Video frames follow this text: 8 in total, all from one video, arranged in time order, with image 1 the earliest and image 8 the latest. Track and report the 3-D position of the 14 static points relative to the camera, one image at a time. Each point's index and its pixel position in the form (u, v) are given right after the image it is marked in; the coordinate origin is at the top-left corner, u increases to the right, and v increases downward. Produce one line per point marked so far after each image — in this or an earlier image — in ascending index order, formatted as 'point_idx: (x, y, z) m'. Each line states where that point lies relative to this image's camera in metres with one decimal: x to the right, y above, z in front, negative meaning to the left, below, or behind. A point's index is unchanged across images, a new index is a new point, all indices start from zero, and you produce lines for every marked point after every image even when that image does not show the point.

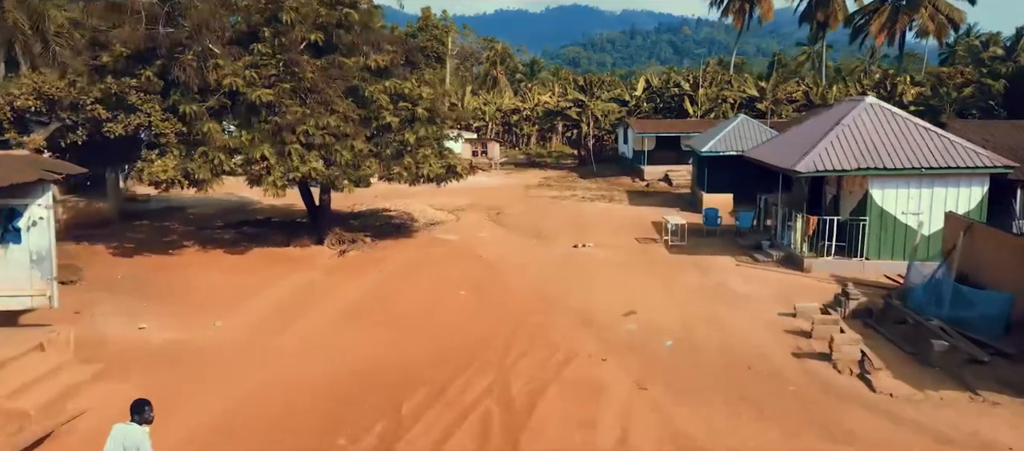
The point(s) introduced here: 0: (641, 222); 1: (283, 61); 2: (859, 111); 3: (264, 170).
0: (+2.7, 0.0, +17.2) m
1: (-3.5, +2.5, +12.3) m
2: (+5.3, +1.7, +12.3) m
3: (-3.7, +0.8, +11.8) m
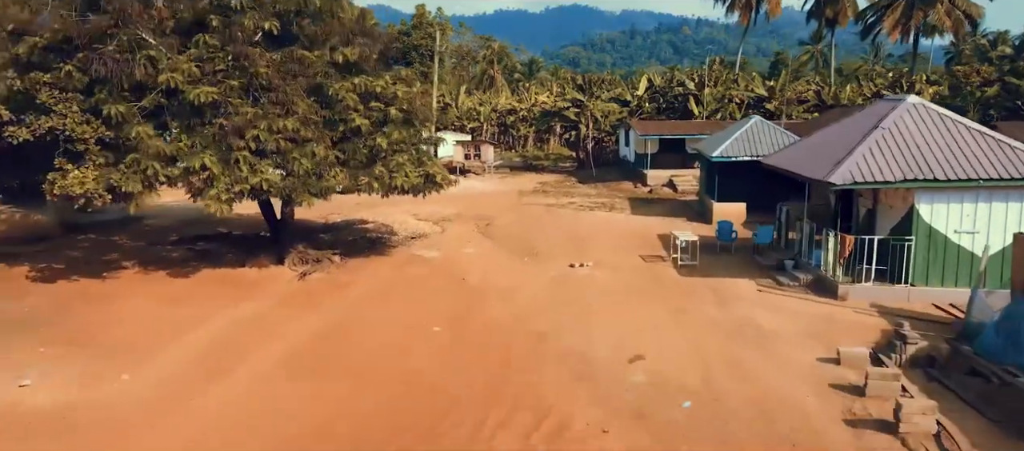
0: (+2.5, -0.2, +15.5) m
1: (-3.6, +2.2, +10.6) m
2: (+5.1, +1.5, +10.6) m
3: (-3.8, +0.5, +10.1) m
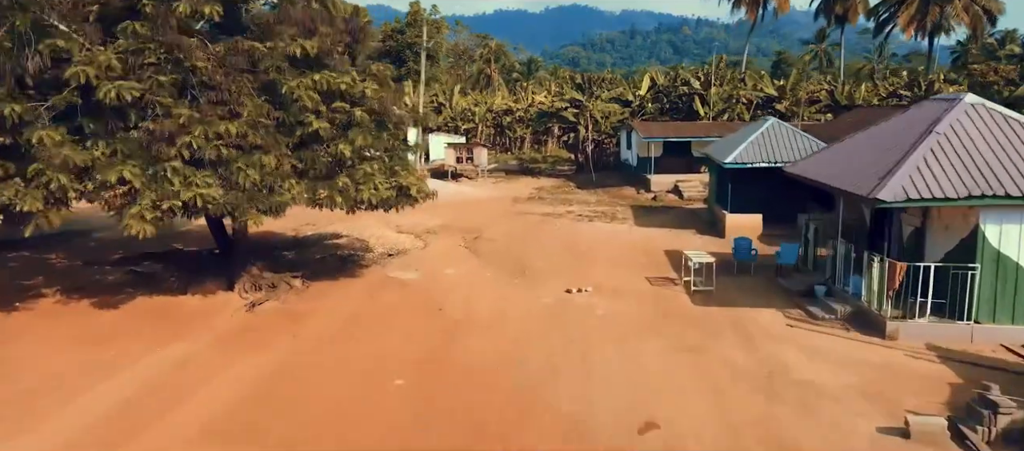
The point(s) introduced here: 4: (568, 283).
0: (+2.4, -0.5, +13.9) m
1: (-3.8, +2.0, +8.9) m
2: (+4.9, +1.2, +9.0) m
3: (-4.0, +0.3, +8.4) m
4: (+0.8, -0.8, +11.6) m
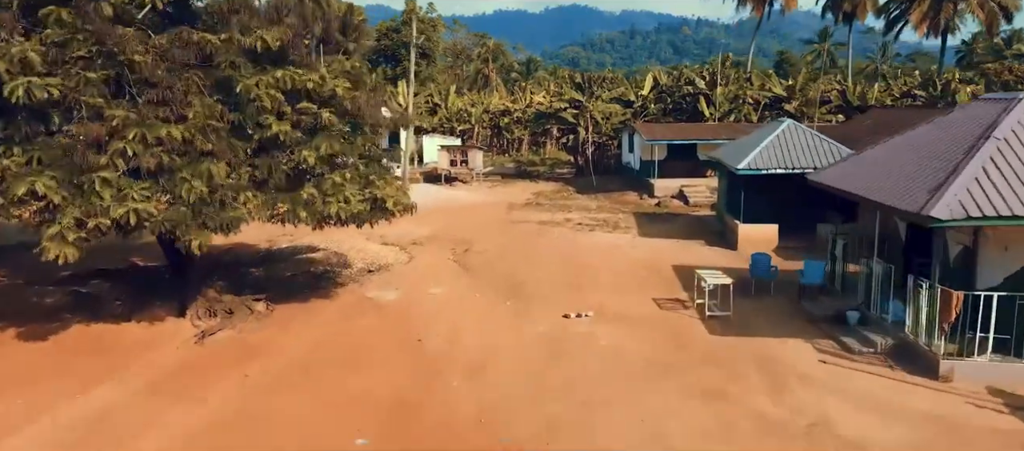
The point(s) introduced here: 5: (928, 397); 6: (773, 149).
0: (+2.3, -0.7, +12.6) m
1: (-3.9, +1.8, +7.6) m
2: (+4.8, +1.0, +7.7) m
3: (-4.1, +0.1, +7.2) m
4: (+0.7, -1.0, +10.3) m
5: (+3.6, -1.5, +6.9) m
6: (+4.6, +1.3, +14.2) m
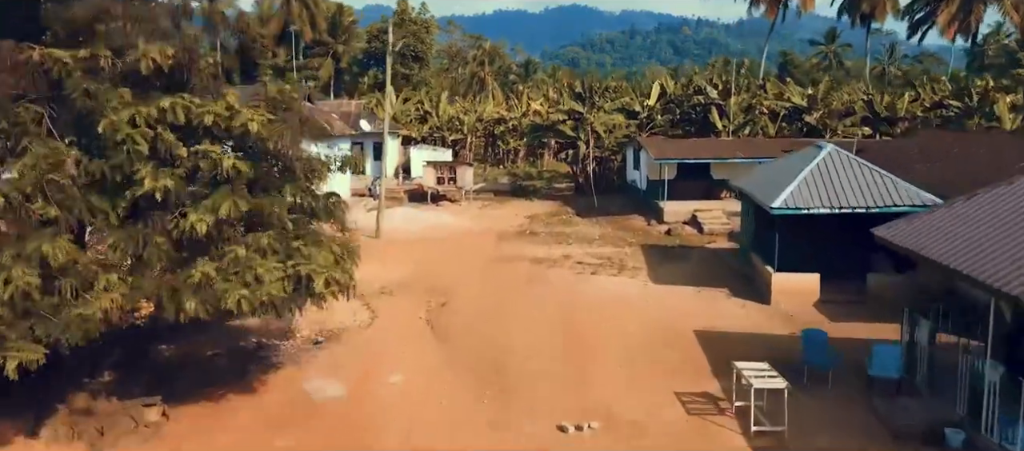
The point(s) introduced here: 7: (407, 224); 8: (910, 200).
0: (+2.1, -1.4, +10.1) m
1: (-4.1, +1.1, +5.2) m
2: (+4.6, +0.3, +5.2) m
3: (-4.3, -0.6, +4.7) m
4: (+0.5, -1.7, +7.9) m
5: (+3.4, -2.2, +4.5) m
6: (+4.4, +0.6, +11.7) m
7: (-2.5, 0.0, +19.6) m
8: (+5.5, +0.4, +11.2) m
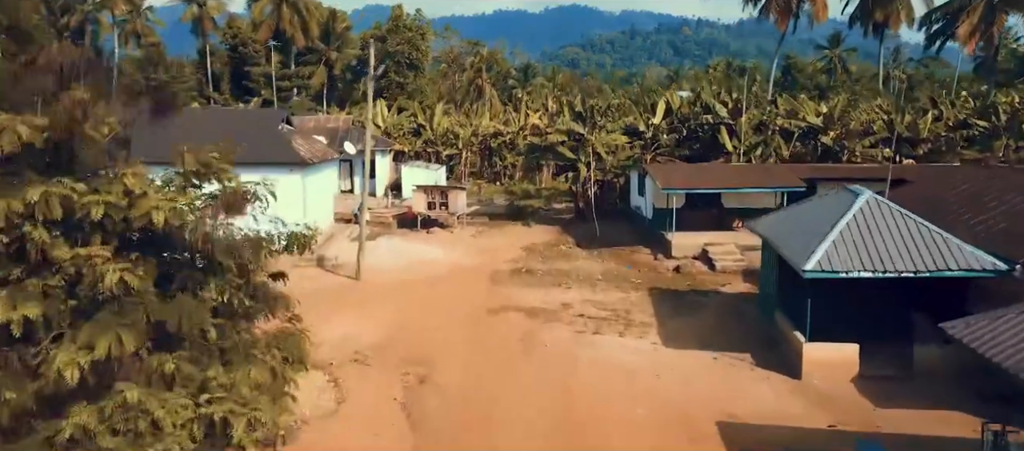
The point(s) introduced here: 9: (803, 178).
0: (+1.9, -2.1, +8.6) m
1: (-4.2, +0.3, +3.6) m
2: (+4.5, -0.5, +3.7) m
3: (-4.4, -1.4, +3.1) m
4: (+0.4, -2.5, +6.3) m
5: (+3.3, -2.9, +2.9) m
6: (+4.2, -0.2, +10.2) m
7: (-2.7, -0.8, +18.1) m
8: (+5.4, -0.4, +9.7) m
9: (+6.8, +1.1, +19.1) m
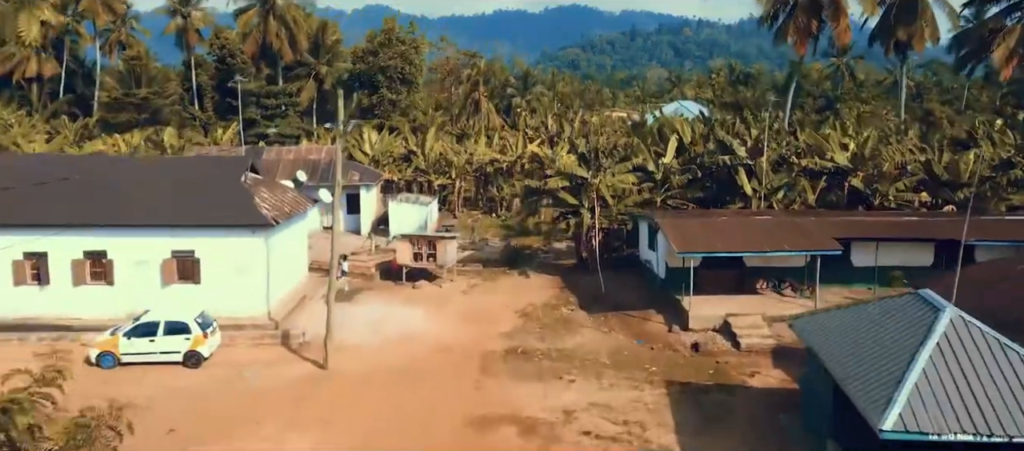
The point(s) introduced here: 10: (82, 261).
0: (+1.8, -3.5, +6.3) m
1: (-4.3, -1.0, +1.3) m
2: (+4.4, -1.8, +1.4) m
3: (-4.5, -2.7, +0.8) m
4: (+0.2, -3.8, +4.0) m
5: (+3.1, -4.3, +0.6) m
6: (+4.1, -1.5, +7.9) m
7: (-2.8, -2.1, +15.8) m
8: (+5.3, -1.8, +7.4) m
9: (+6.7, -0.3, +16.8) m
10: (-8.1, -0.7, +15.4) m
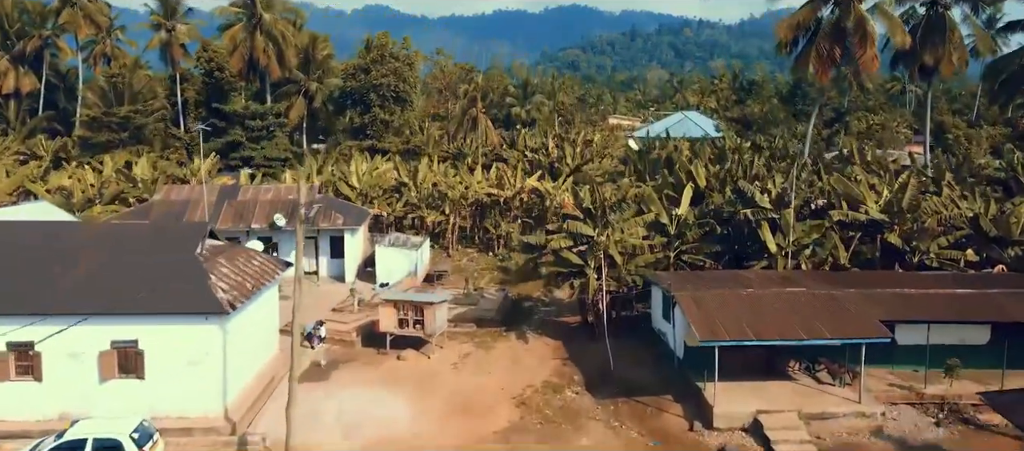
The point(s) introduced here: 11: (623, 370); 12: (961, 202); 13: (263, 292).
0: (+1.7, -4.9, +4.0) m
1: (-4.4, -2.4, -0.9) m
2: (+4.3, -3.2, -0.9) m
3: (-4.6, -4.1, -1.4) m
4: (+0.2, -5.3, +1.8) m
5: (+3.1, -5.7, -1.6) m
6: (+4.1, -2.9, +5.6) m
7: (-2.8, -3.5, +13.5) m
8: (+5.2, -3.2, +5.1) m
9: (+6.6, -1.7, +14.6) m
10: (-8.2, -2.1, +13.2) m
11: (+2.3, -3.0, +16.9) m
12: (+10.8, +0.5, +19.4) m
13: (-4.8, -1.3, +15.6) m
